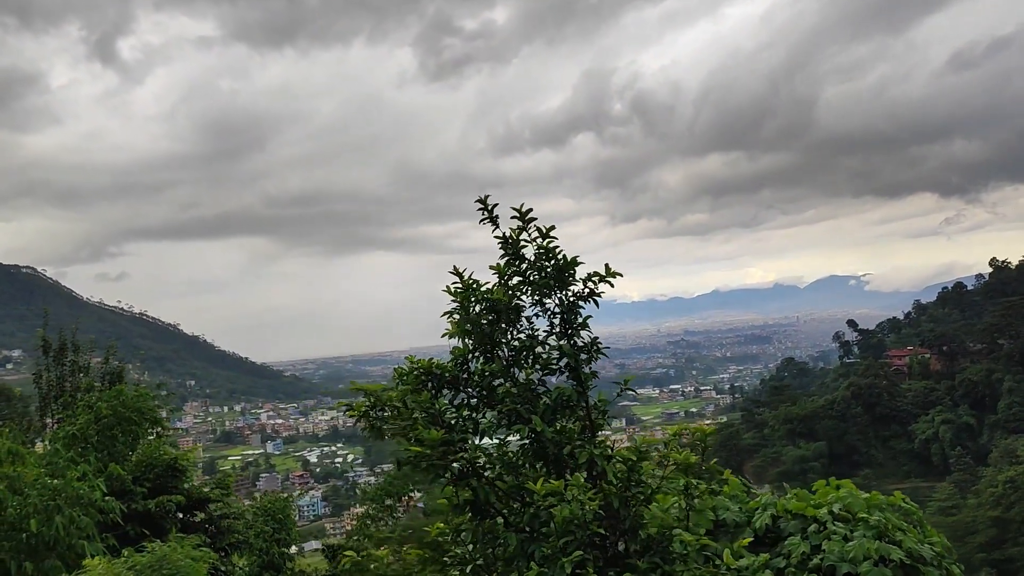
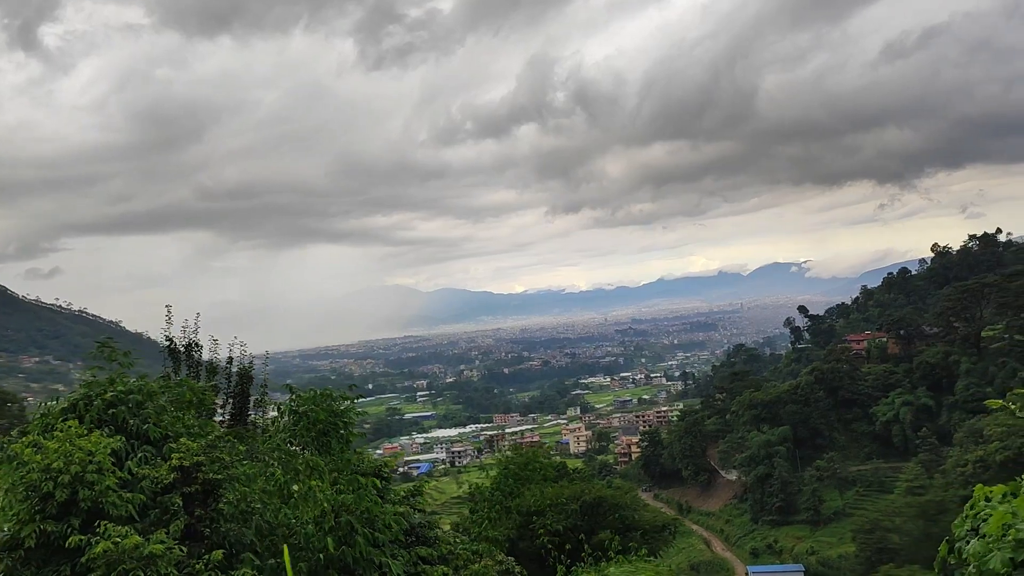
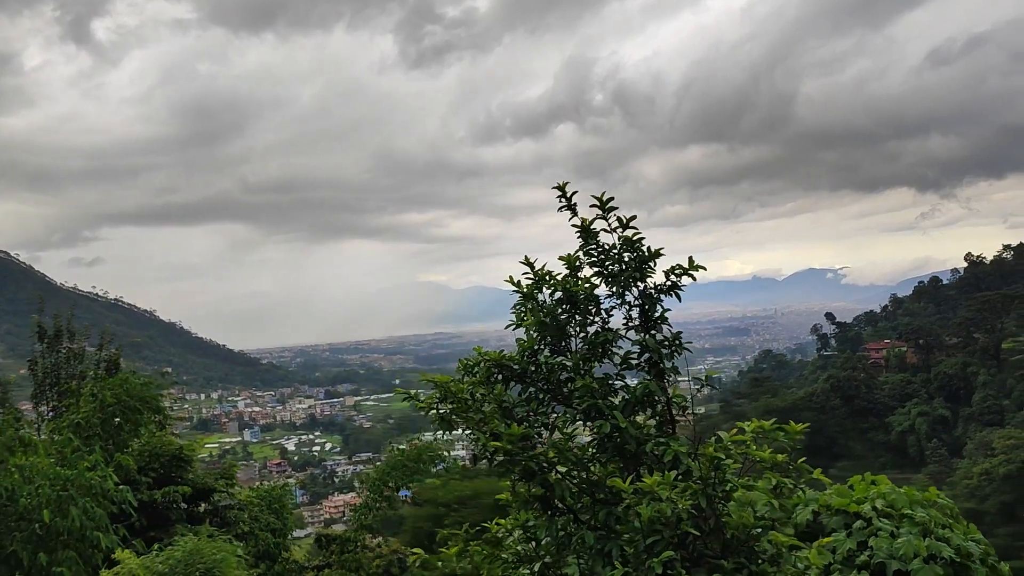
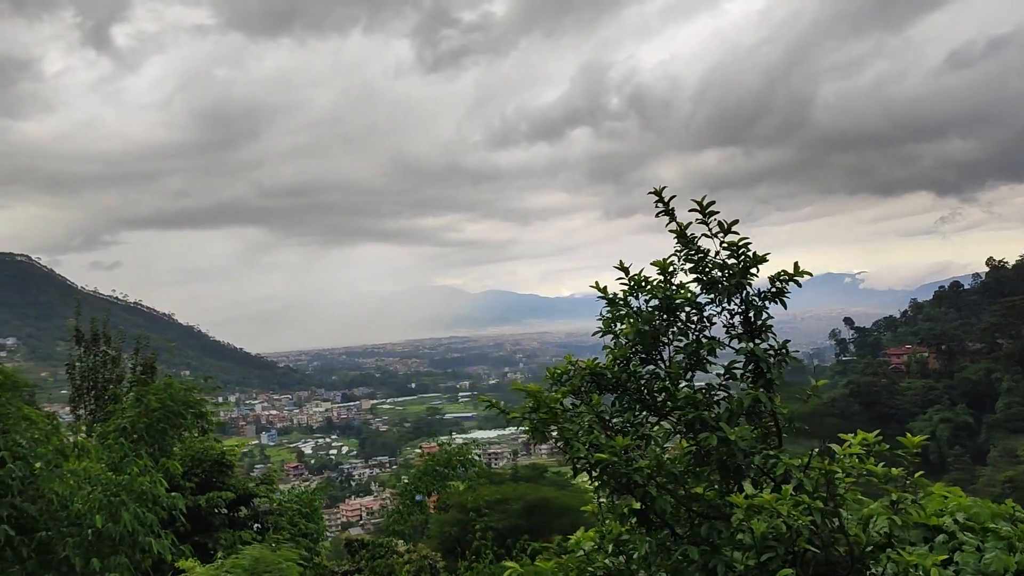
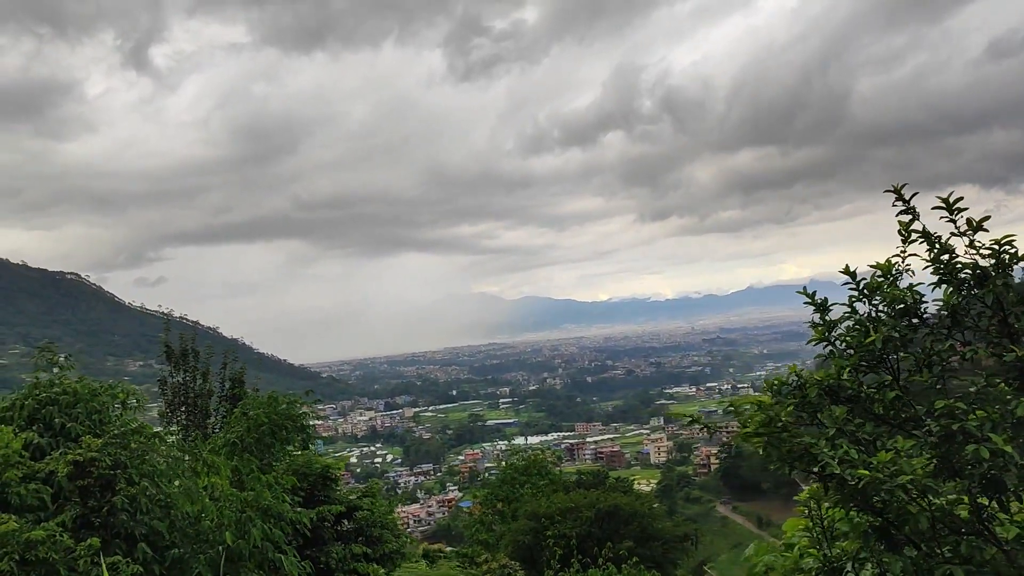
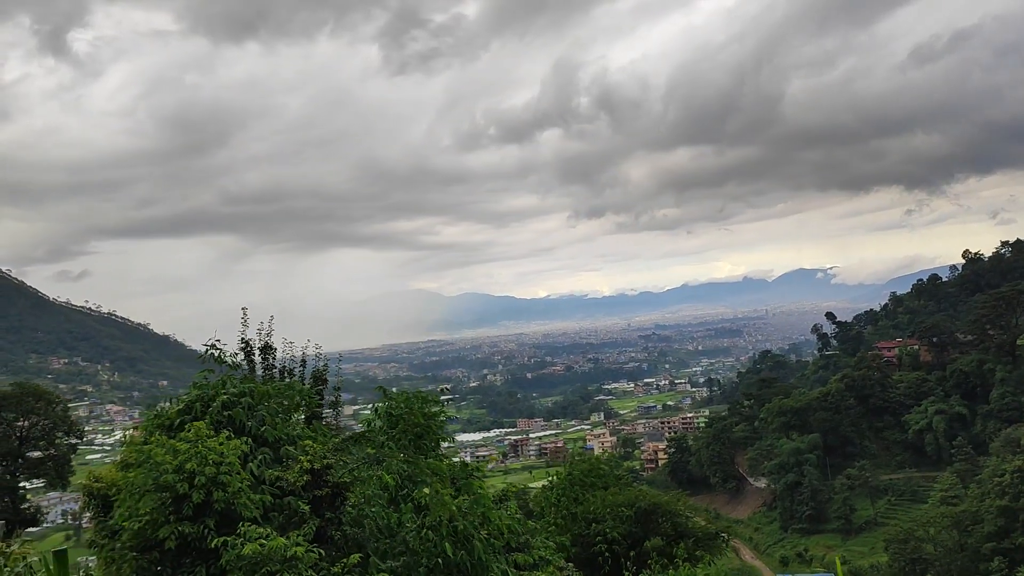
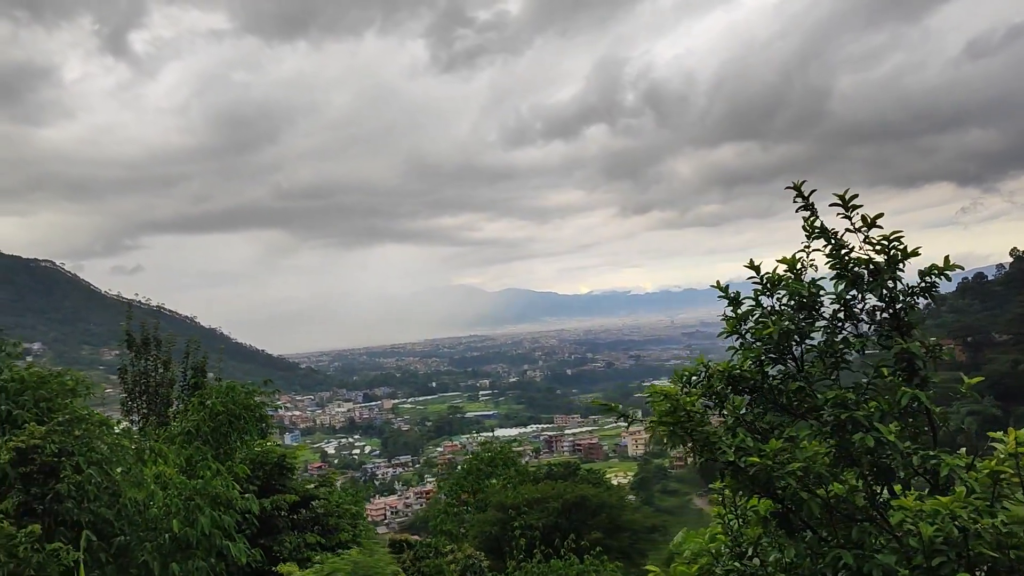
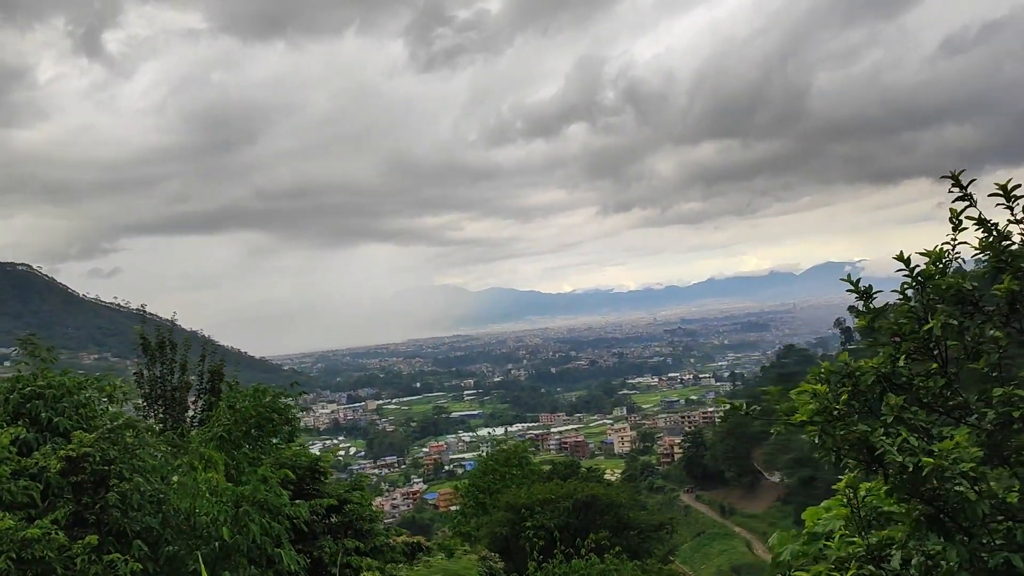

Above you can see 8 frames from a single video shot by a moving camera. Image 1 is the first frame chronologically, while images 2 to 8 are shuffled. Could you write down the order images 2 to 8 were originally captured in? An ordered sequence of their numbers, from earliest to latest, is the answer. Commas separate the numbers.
3, 4, 7, 5, 8, 2, 6
